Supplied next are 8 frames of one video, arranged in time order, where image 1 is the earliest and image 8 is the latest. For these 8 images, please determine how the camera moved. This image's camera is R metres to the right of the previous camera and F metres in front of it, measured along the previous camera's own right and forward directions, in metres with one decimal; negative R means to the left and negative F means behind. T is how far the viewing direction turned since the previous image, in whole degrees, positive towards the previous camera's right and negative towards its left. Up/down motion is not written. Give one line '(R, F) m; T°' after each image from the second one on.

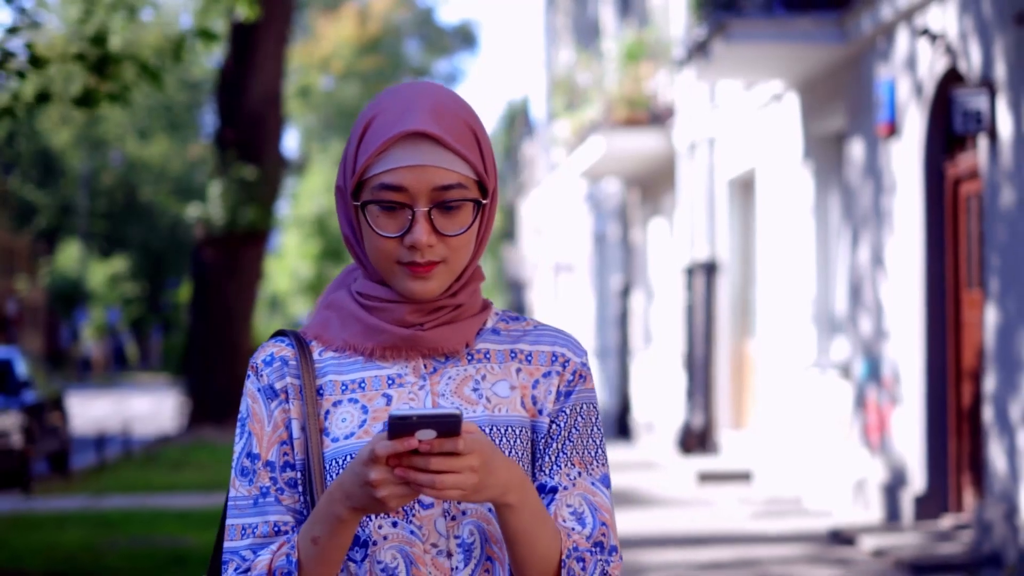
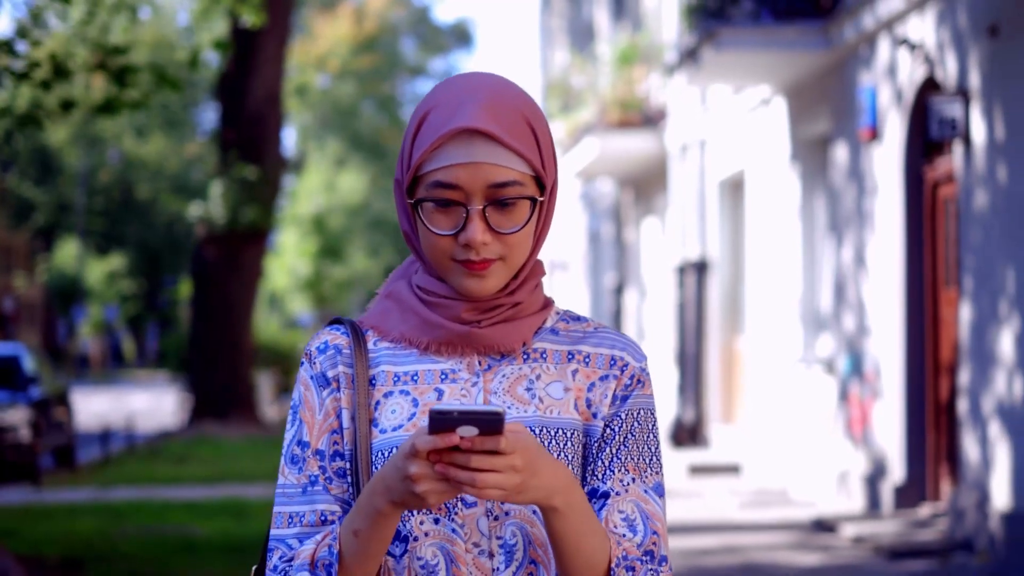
(0.0, -0.4) m; 0°
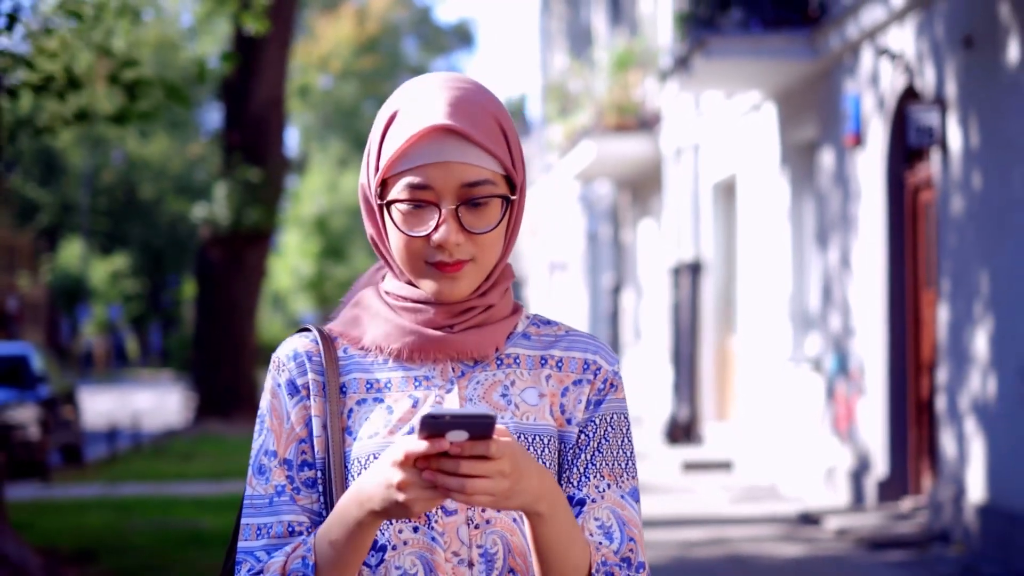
(0.0, -0.4) m; 0°
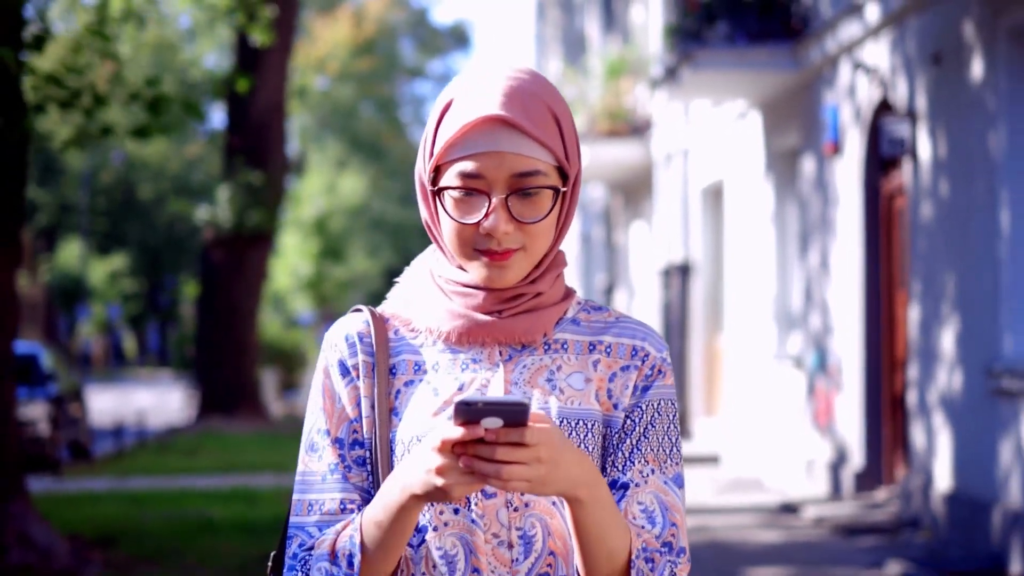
(0.0, -0.6) m; 0°
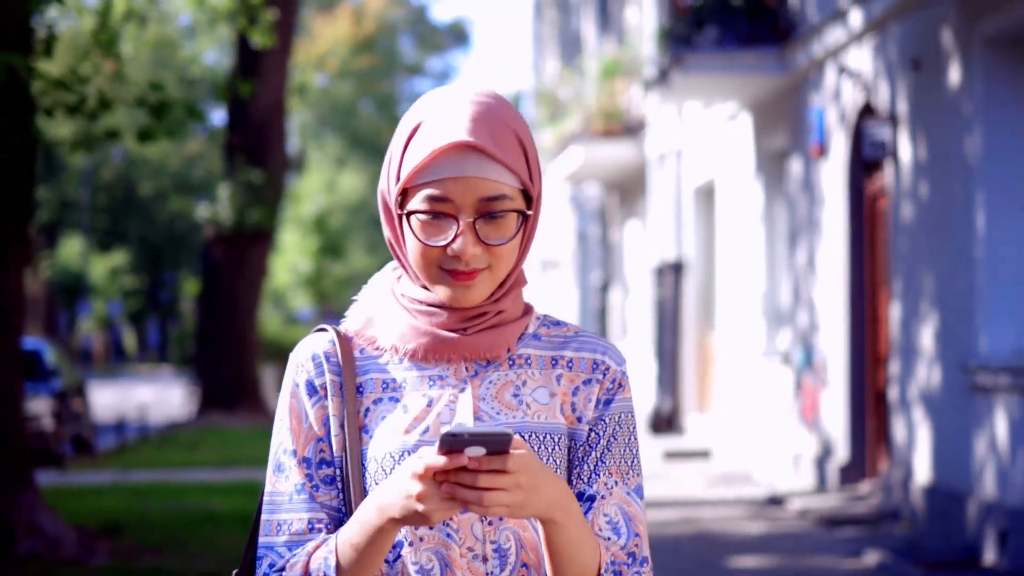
(0.0, -0.3) m; 0°
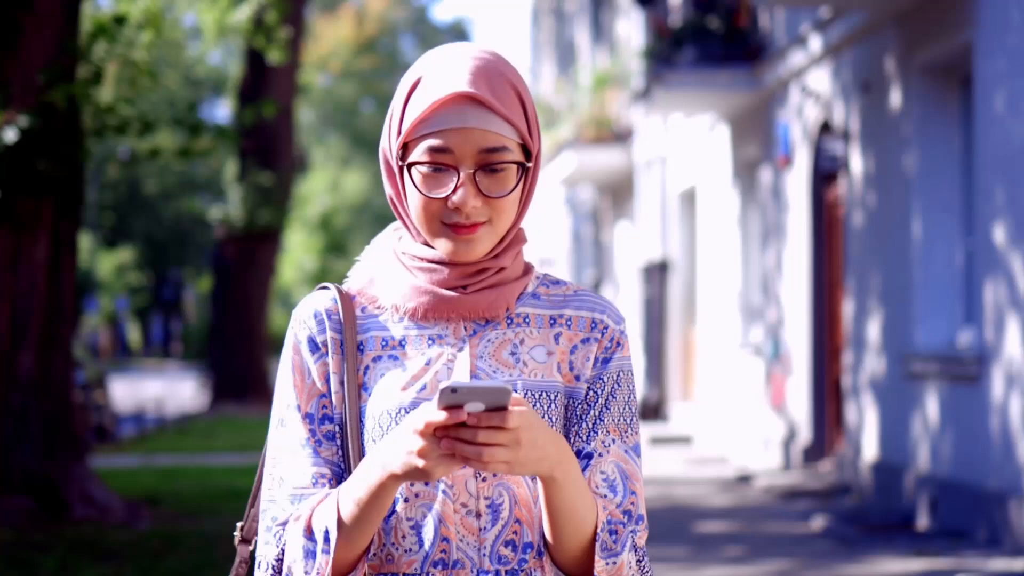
(+0.1, -1.2) m; 0°
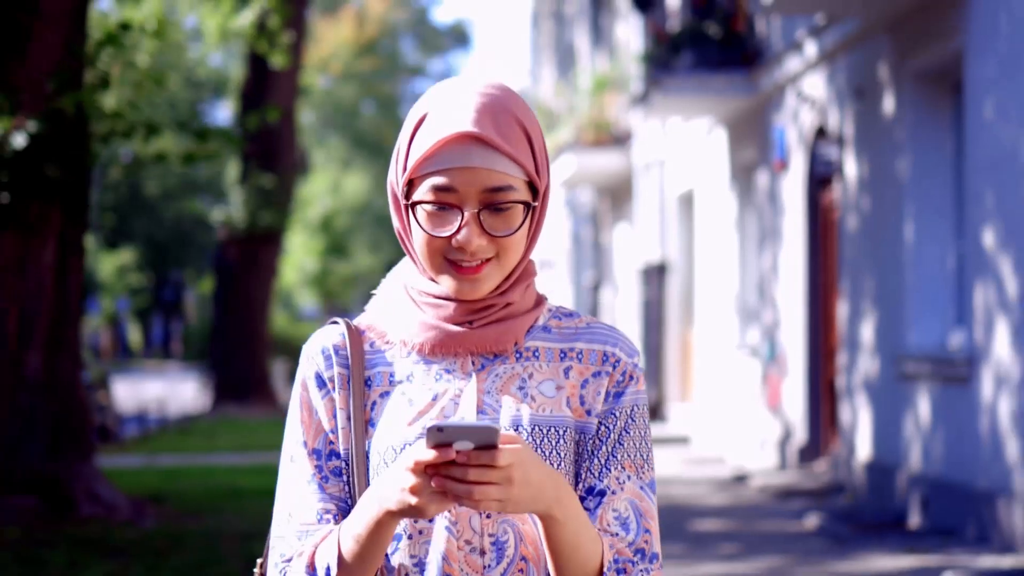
(0.0, -0.2) m; 0°
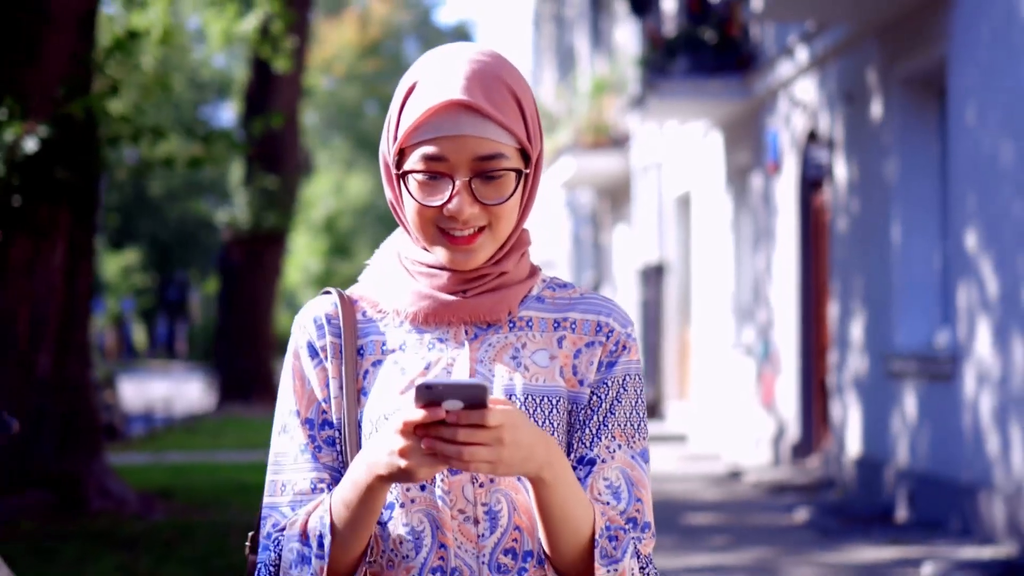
(0.0, -0.3) m; 0°
